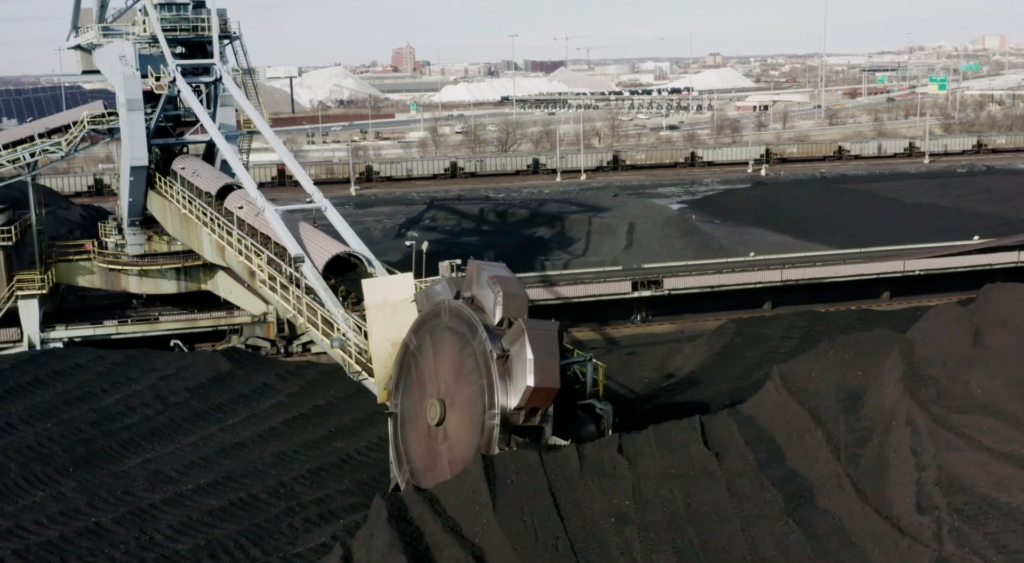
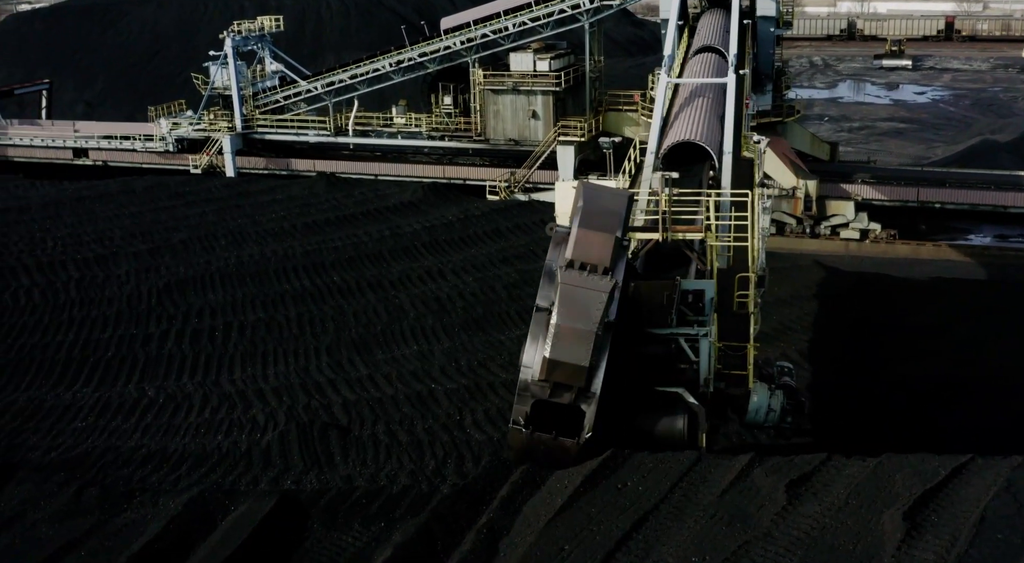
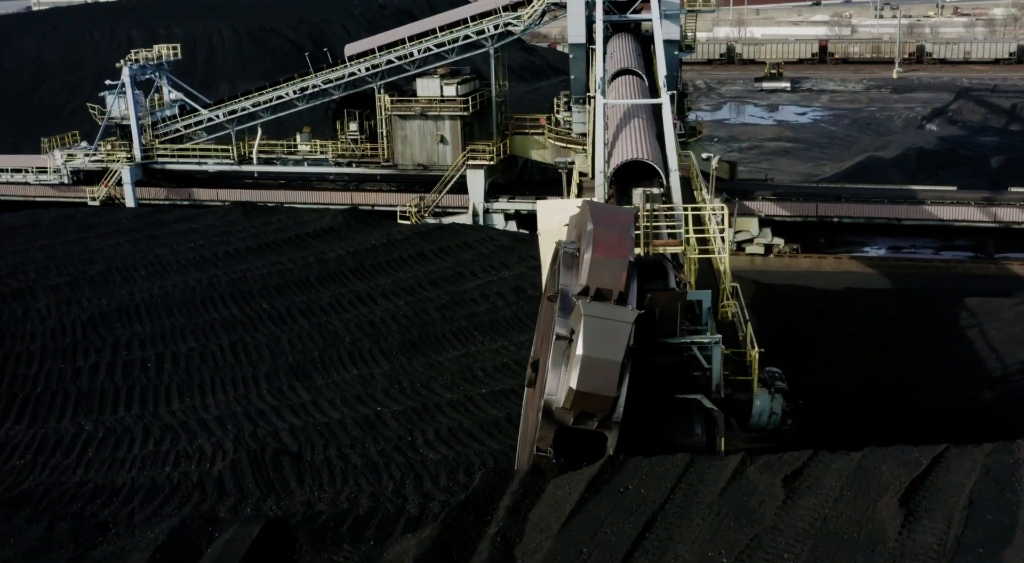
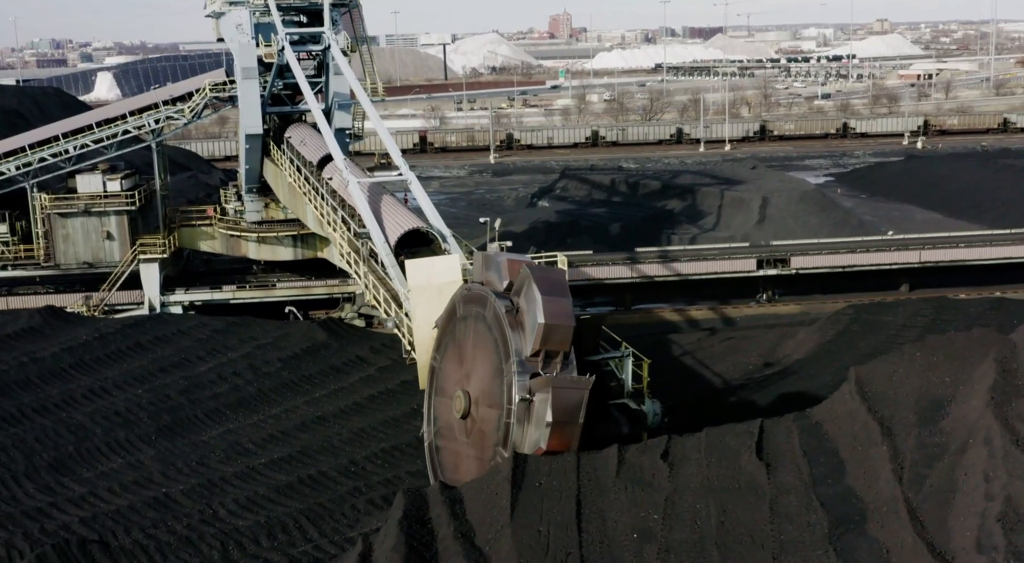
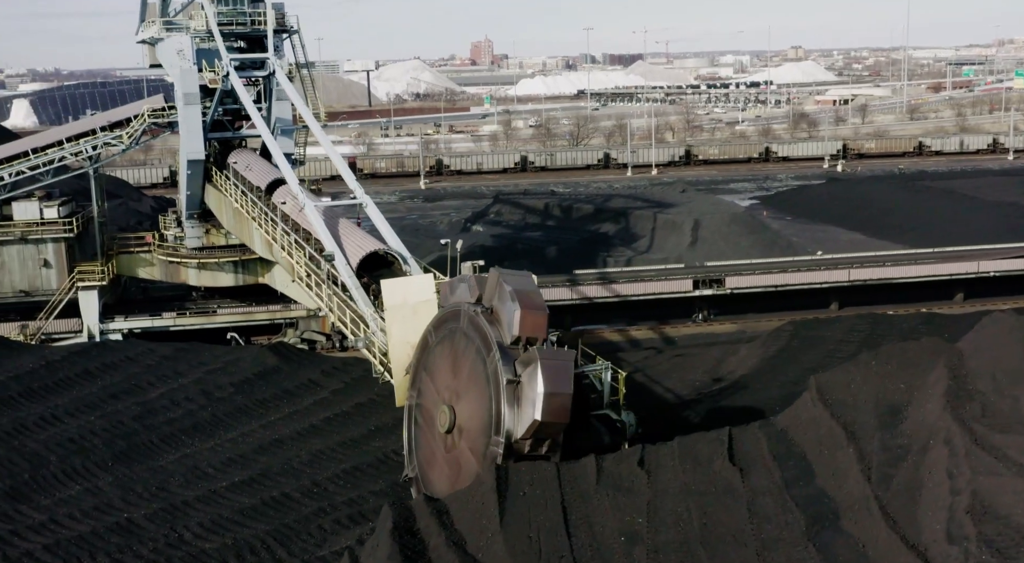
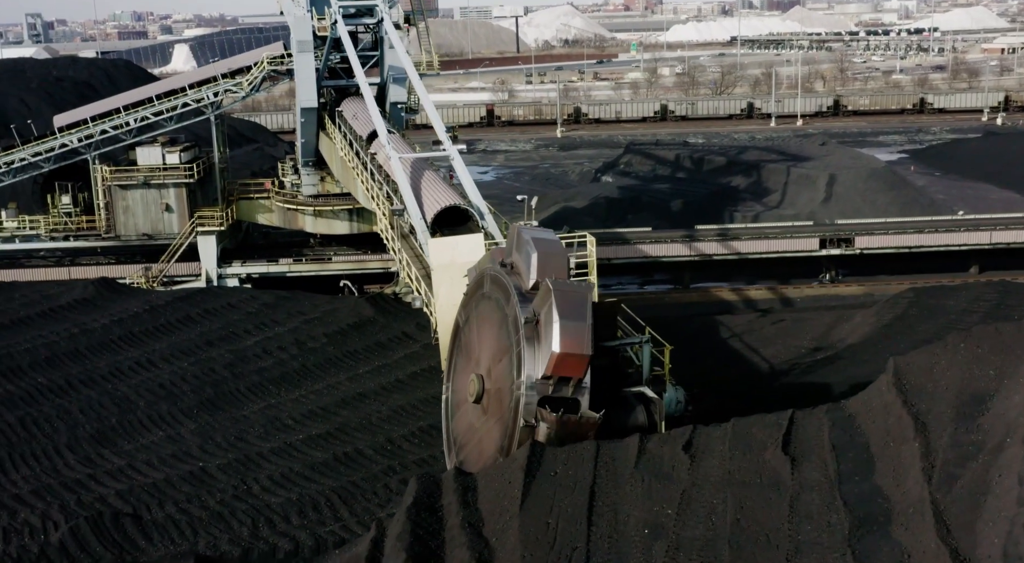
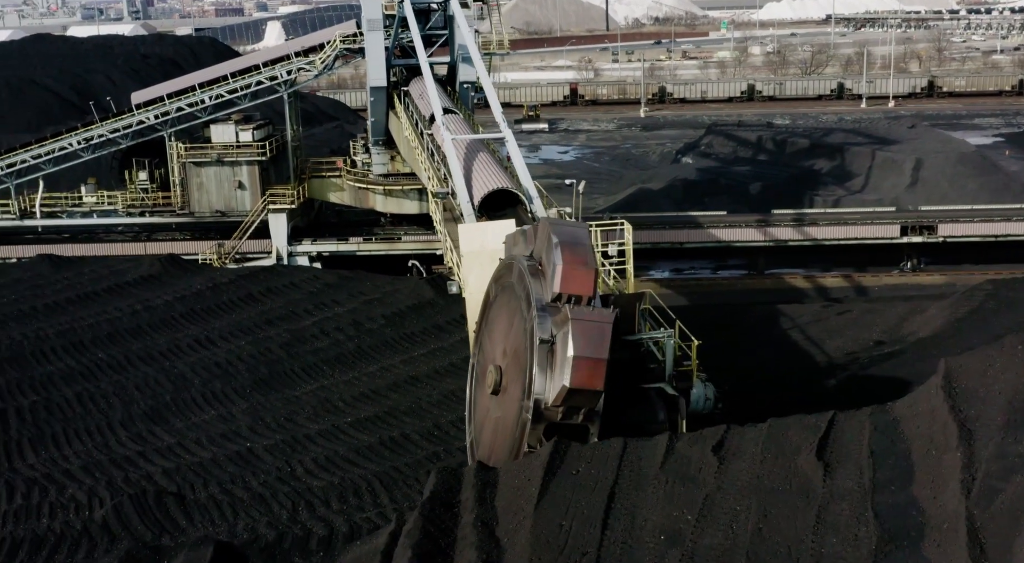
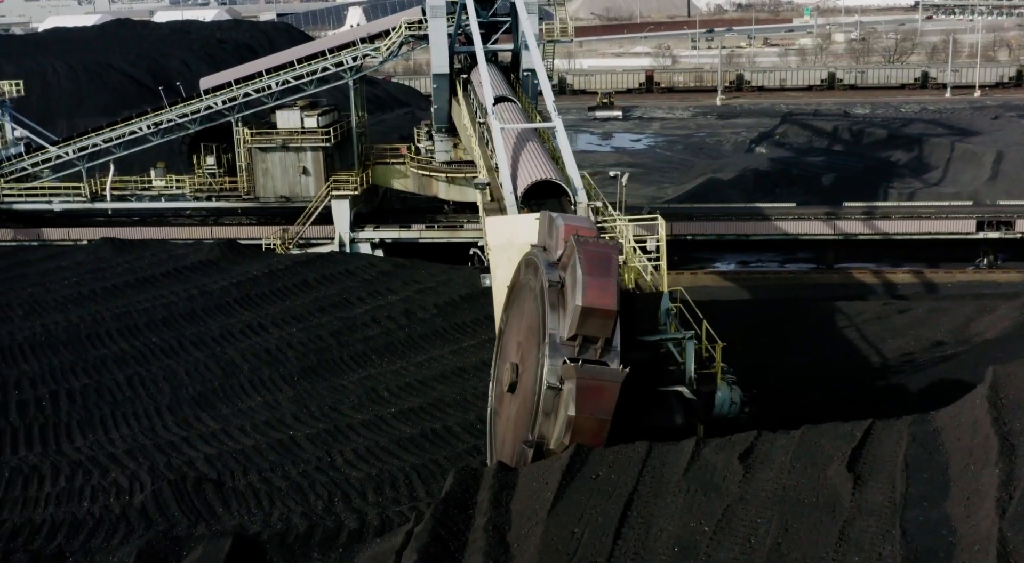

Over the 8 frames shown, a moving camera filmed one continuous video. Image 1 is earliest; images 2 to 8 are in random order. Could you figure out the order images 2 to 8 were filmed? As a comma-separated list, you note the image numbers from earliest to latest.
5, 4, 6, 7, 8, 3, 2
